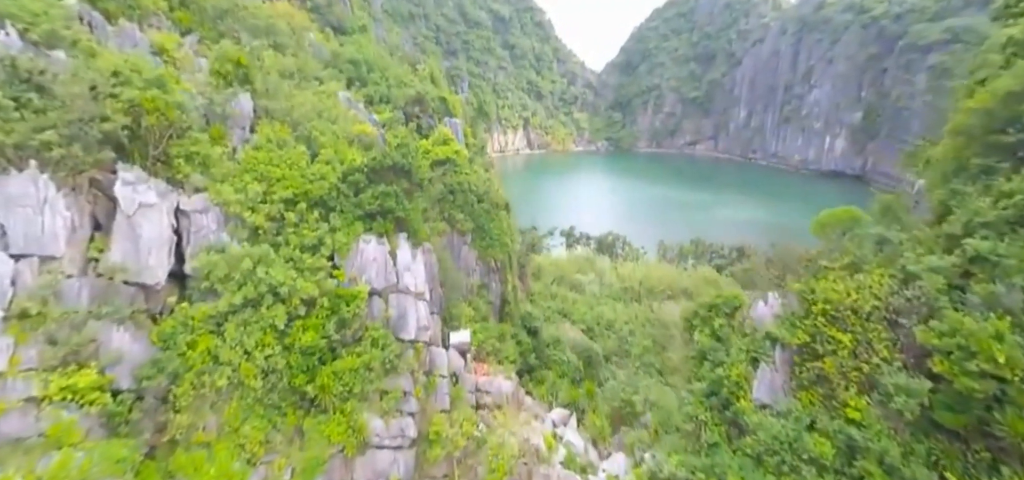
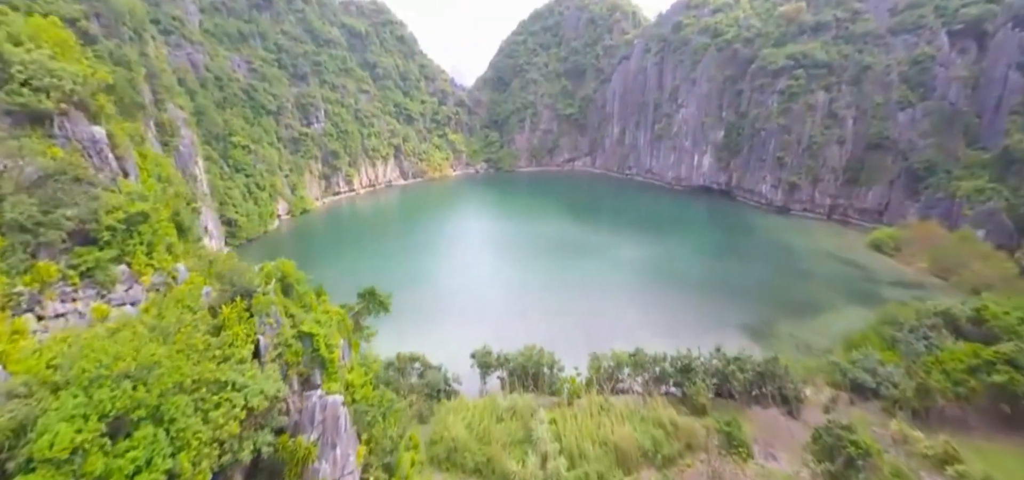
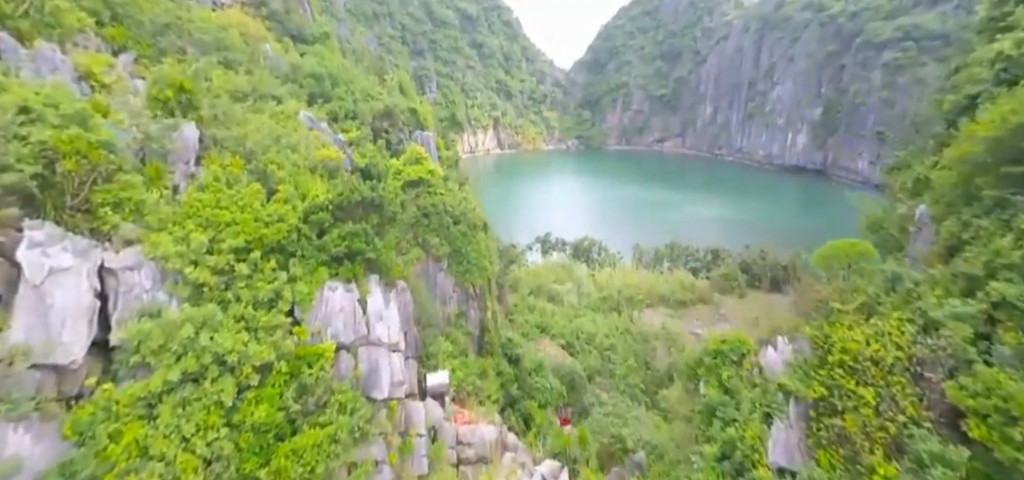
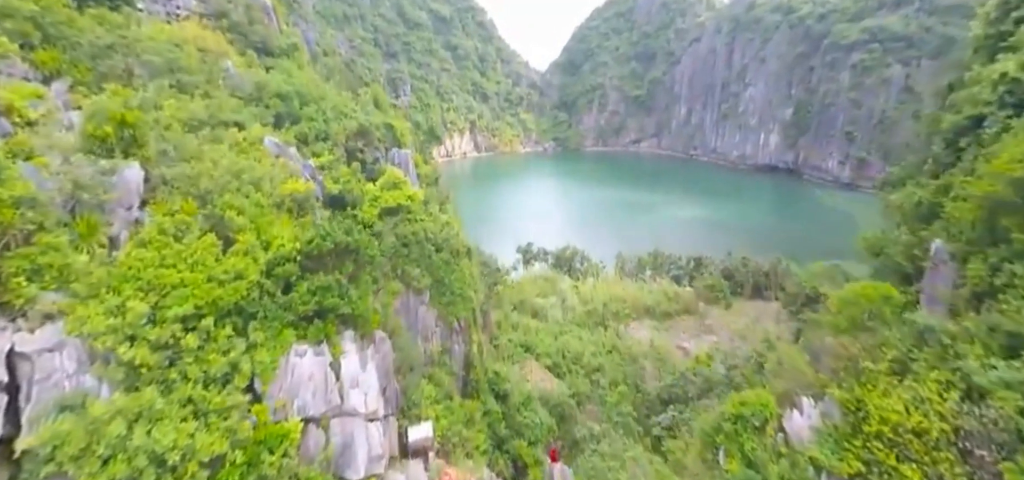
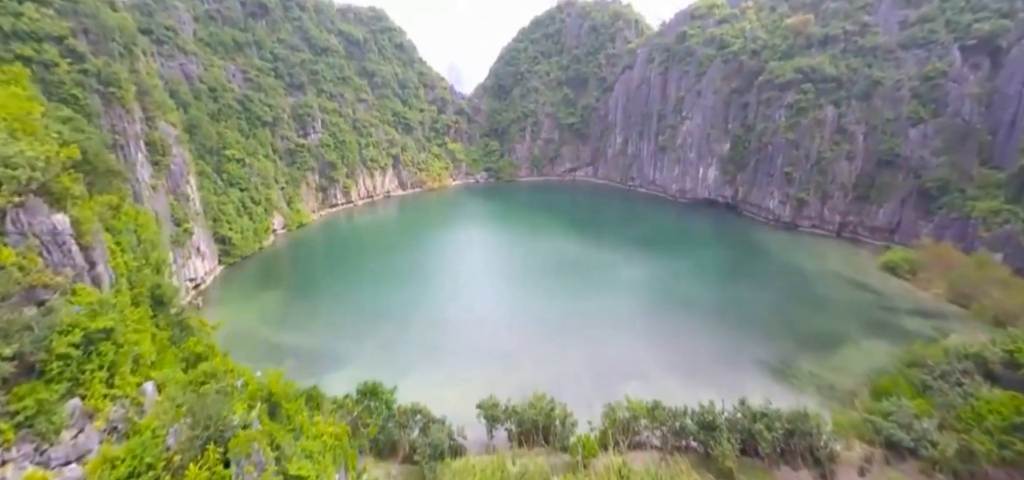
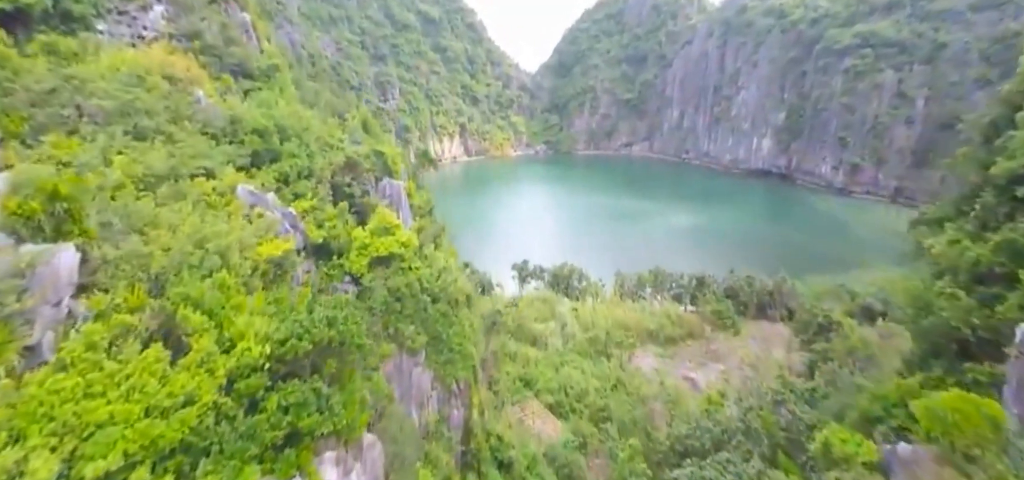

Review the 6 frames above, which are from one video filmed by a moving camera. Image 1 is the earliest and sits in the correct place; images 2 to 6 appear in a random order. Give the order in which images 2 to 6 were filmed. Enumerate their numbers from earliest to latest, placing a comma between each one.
3, 4, 6, 2, 5
